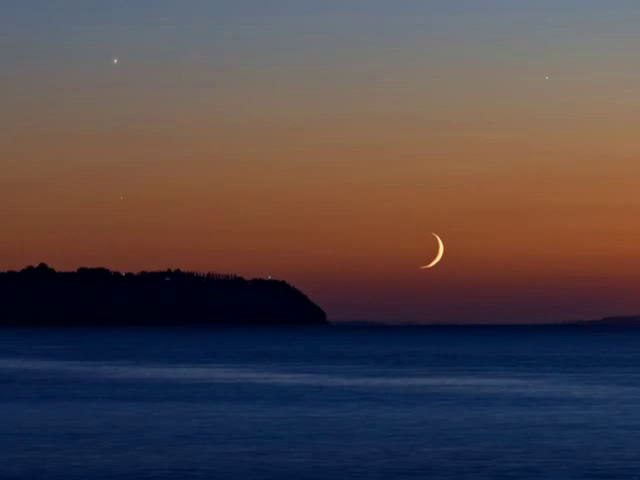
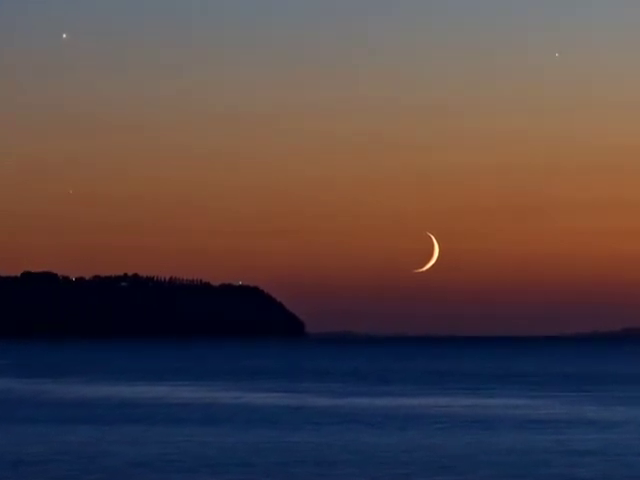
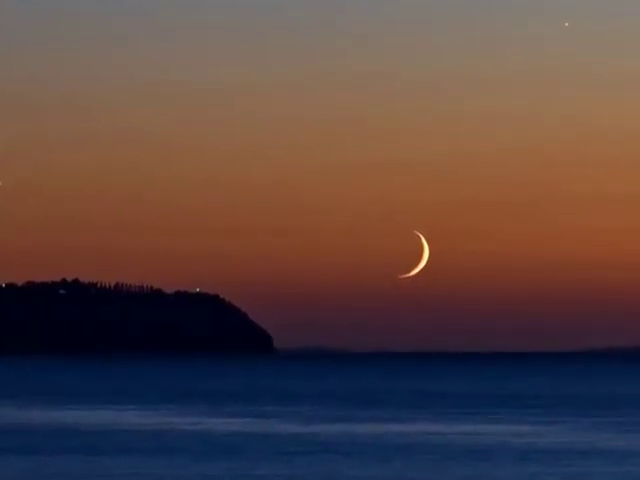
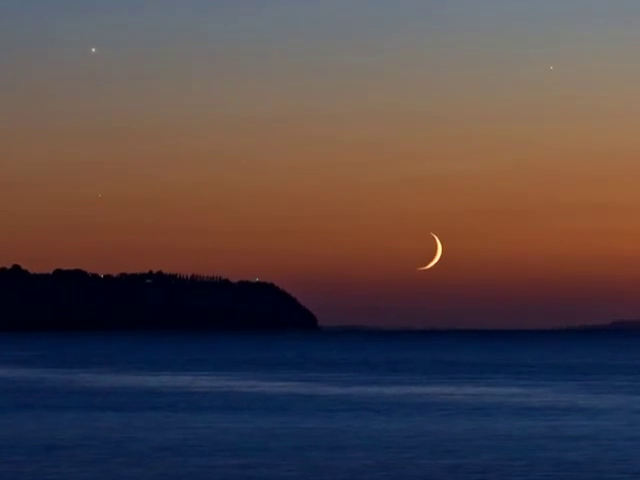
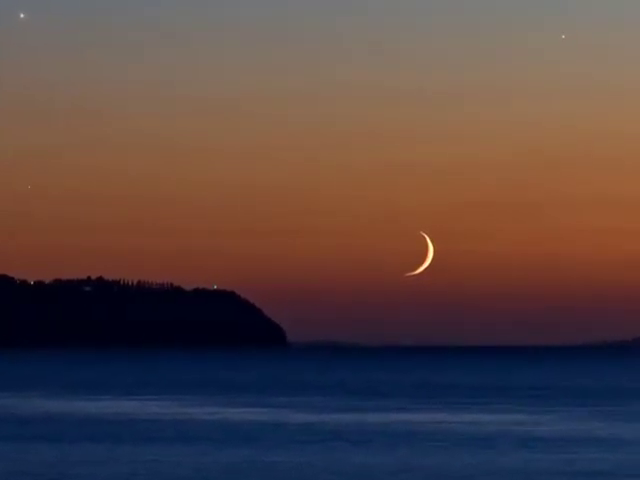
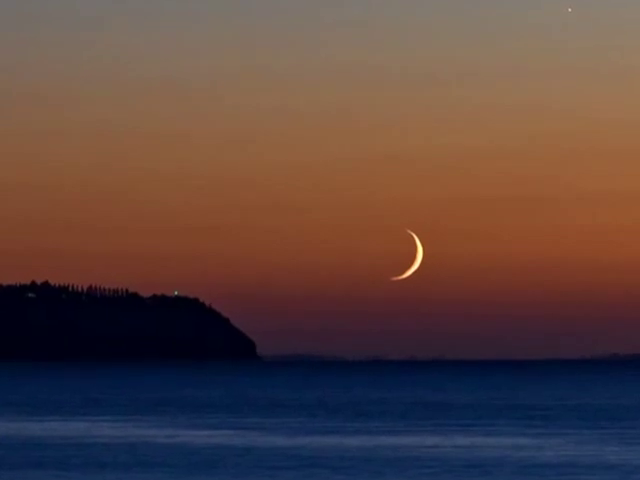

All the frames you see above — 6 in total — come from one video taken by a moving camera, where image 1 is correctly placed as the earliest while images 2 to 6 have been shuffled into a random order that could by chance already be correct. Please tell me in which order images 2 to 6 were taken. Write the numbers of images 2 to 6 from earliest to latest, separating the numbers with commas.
4, 2, 5, 3, 6
